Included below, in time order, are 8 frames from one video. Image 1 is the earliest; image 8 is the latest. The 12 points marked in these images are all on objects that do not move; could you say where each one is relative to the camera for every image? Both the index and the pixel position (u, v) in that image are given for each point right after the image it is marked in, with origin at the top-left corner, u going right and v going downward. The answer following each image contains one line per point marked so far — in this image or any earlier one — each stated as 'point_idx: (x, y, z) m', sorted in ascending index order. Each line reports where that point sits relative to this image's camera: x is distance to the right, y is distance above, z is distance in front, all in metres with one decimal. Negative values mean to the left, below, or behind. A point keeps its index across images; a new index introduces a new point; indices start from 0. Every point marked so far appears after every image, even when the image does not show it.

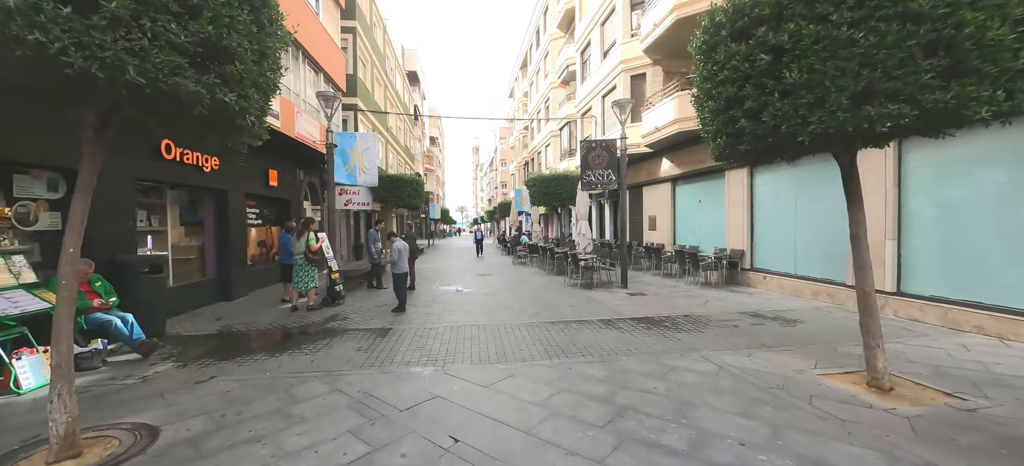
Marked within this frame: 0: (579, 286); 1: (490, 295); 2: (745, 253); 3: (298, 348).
0: (+1.9, -1.5, +10.7) m
1: (-0.6, -1.6, +9.7) m
2: (+6.1, -0.5, +10.1) m
3: (-3.3, -1.8, +5.8) m
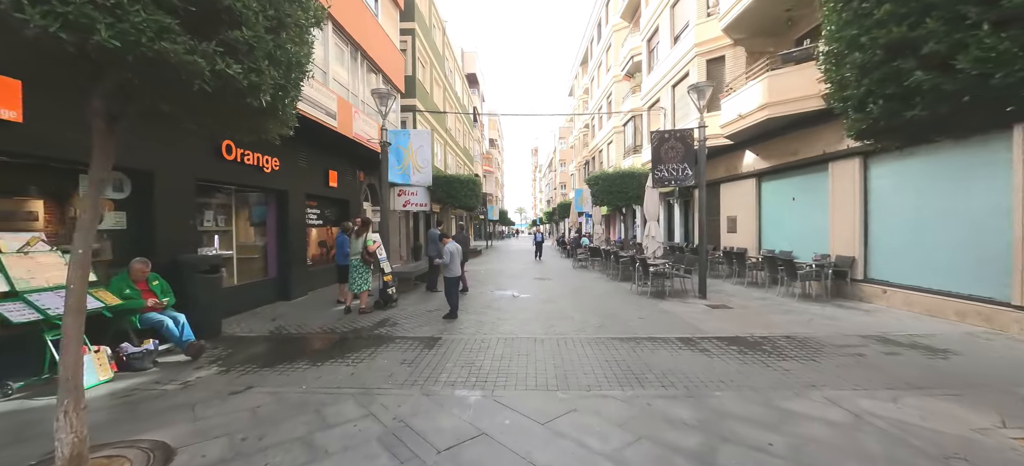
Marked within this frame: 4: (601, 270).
0: (+3.4, -1.5, +9.5) m
1: (+0.8, -1.6, +8.8) m
2: (+7.5, -0.6, +8.2) m
3: (-2.5, -1.8, +5.4) m
4: (+3.5, -1.4, +14.8) m
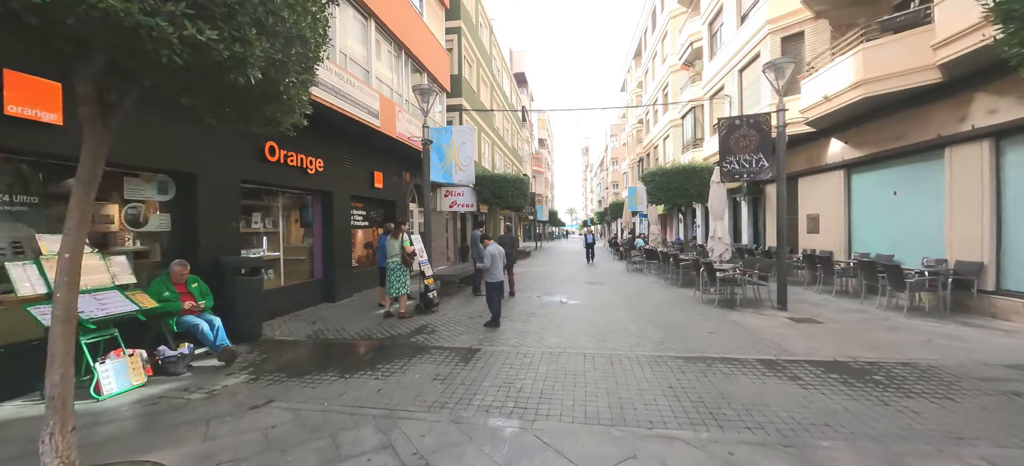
0: (+4.5, -1.5, +8.3) m
1: (+1.8, -1.6, +8.0) m
2: (+8.3, -0.6, +6.5) m
3: (-1.9, -1.8, +5.0) m
4: (+5.2, -1.5, +13.5) m
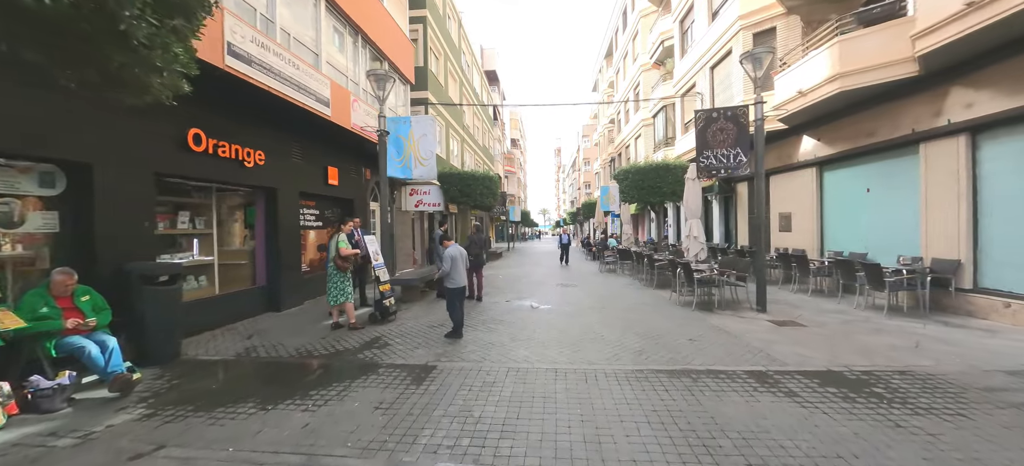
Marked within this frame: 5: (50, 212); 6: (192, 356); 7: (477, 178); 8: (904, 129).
0: (+3.8, -1.5, +7.9) m
1: (+1.2, -1.6, +7.4) m
2: (+7.8, -0.6, +6.4) m
3: (-2.4, -1.8, +4.2) m
4: (+4.2, -1.4, +13.2) m
5: (-6.0, +0.3, +4.9) m
6: (-4.8, -1.9, +5.7) m
7: (-1.4, +2.3, +15.5) m
8: (+7.7, +2.1, +7.3) m
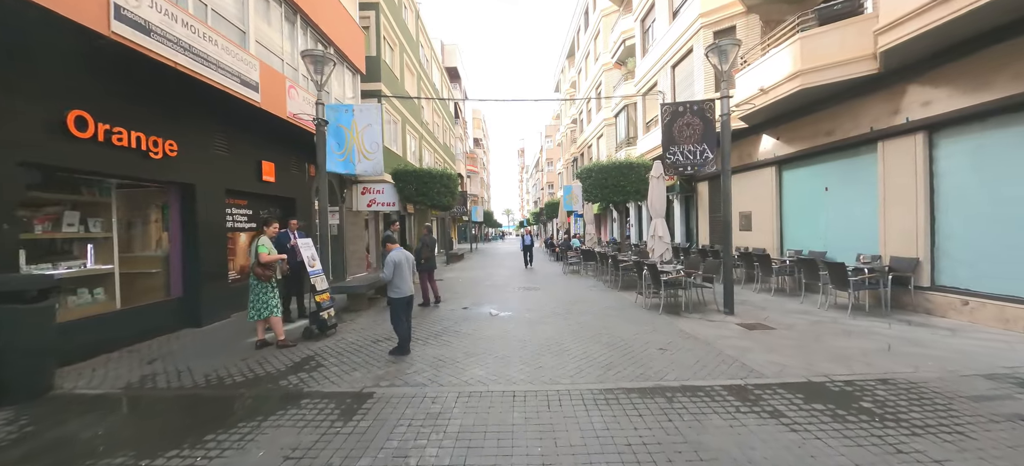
0: (+3.0, -1.5, +7.5) m
1: (+0.4, -1.6, +6.8) m
2: (+7.0, -0.5, +6.4) m
3: (-2.8, -1.9, +3.3) m
4: (+2.8, -1.5, +12.8) m
5: (-6.5, +0.2, +3.7) m
6: (-5.4, -1.9, +4.6) m
7: (-3.0, +2.2, +14.7) m
8: (+6.9, +2.1, +7.3) m
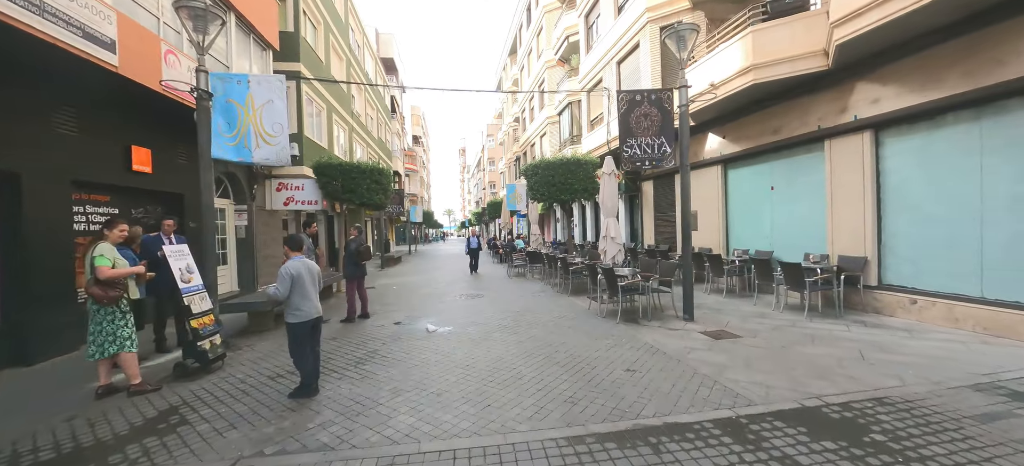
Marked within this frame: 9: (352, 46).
0: (+1.9, -1.5, +6.9) m
1: (-0.5, -1.6, +5.8) m
2: (+6.1, -0.5, +6.5) m
3: (-3.2, -1.9, +1.8) m
4: (+1.0, -1.5, +12.1) m
5: (-6.9, +0.1, +1.6) m
6: (-5.9, -2.0, +2.7) m
7: (-5.1, +2.1, +13.1) m
8: (+5.8, +2.1, +7.3) m
9: (-8.1, +9.5, +19.1) m
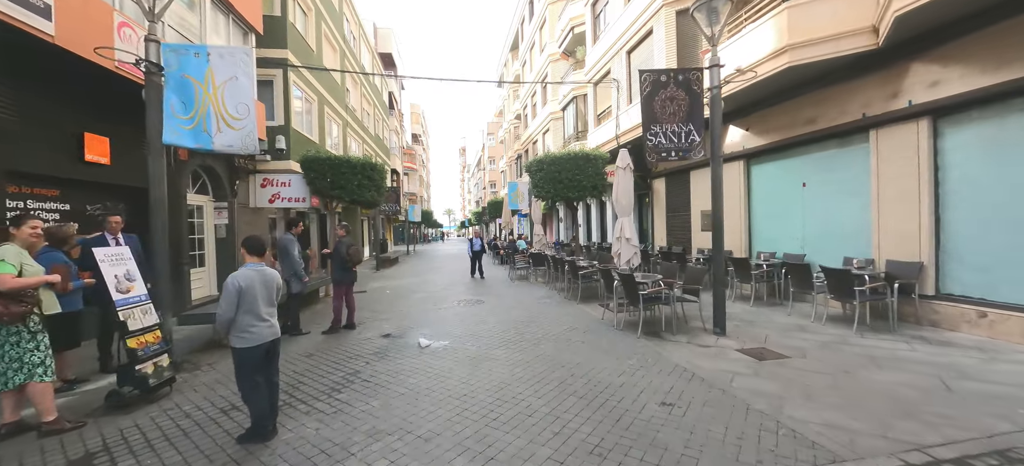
0: (+2.0, -1.5, +6.1) m
1: (-0.4, -1.6, +5.0) m
2: (+6.2, -0.5, +5.6) m
3: (-3.1, -1.9, +1.0) m
4: (+1.0, -1.5, +11.3) m
5: (-6.8, +0.1, +0.8) m
6: (-5.9, -2.0, +1.9) m
7: (-5.0, +2.1, +12.2) m
8: (+5.9, +2.1, +6.5) m
9: (-8.0, +9.5, +18.3) m
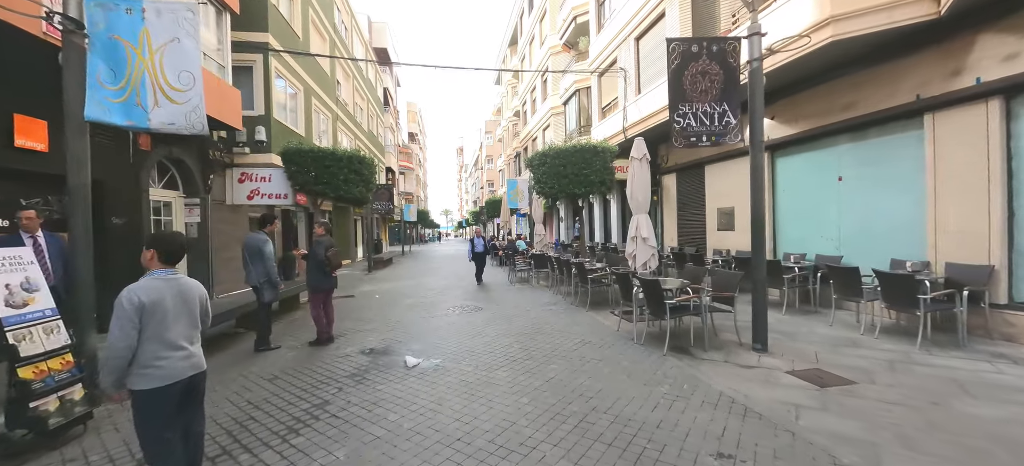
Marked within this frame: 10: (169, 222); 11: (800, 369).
0: (+2.0, -1.5, +5.3) m
1: (-0.4, -1.6, +4.1) m
2: (+6.2, -0.5, +4.8) m
3: (-3.0, -1.9, +0.2) m
4: (+1.1, -1.5, +10.5) m
5: (-6.7, +0.2, -0.1) m
6: (-5.8, -1.9, +1.0) m
7: (-5.0, +2.2, +11.4) m
8: (+5.9, +2.1, +5.7) m
9: (-8.0, +9.5, +17.4) m
10: (-7.6, +0.3, +8.3) m
11: (+3.1, -1.5, +4.1) m
